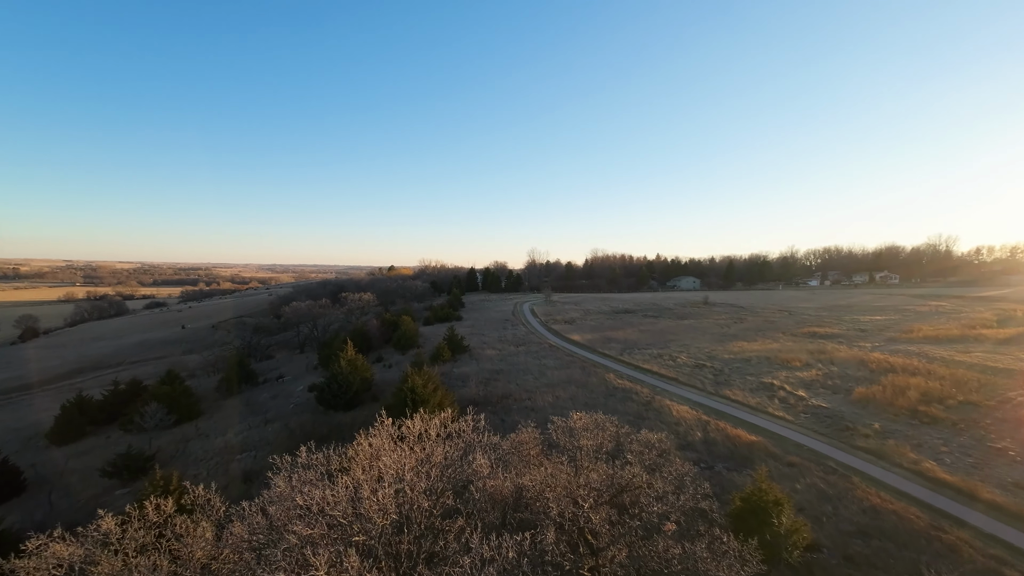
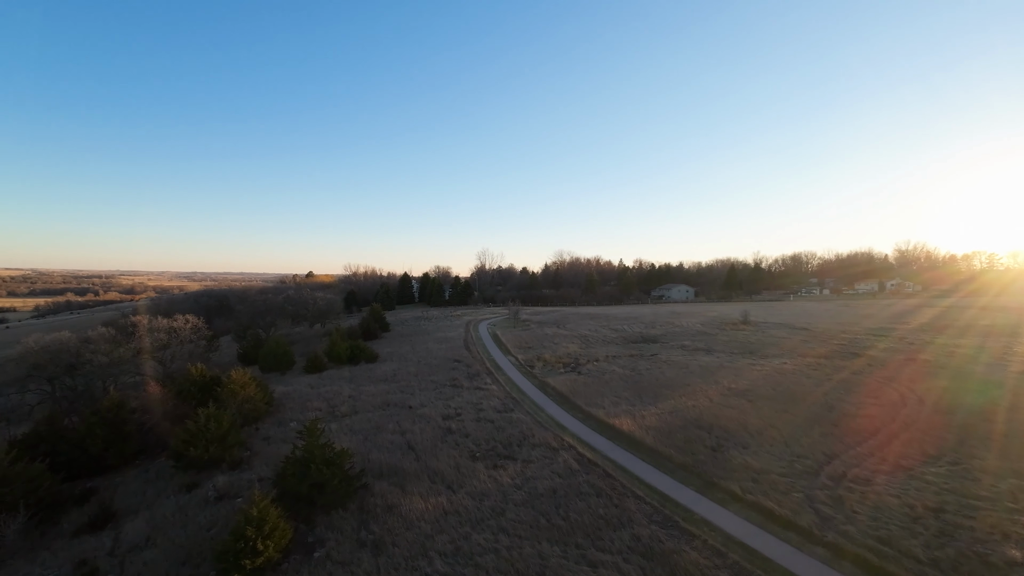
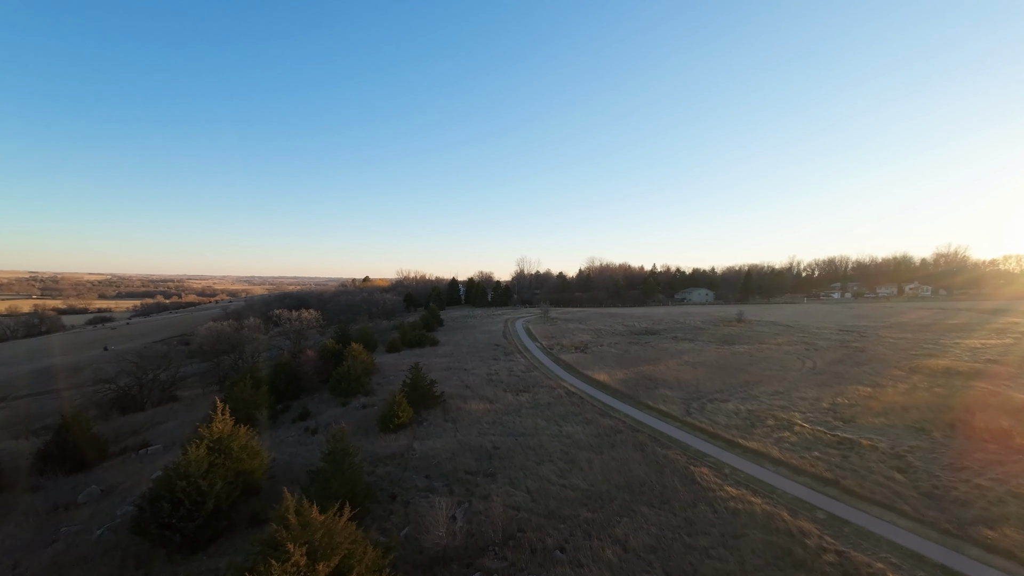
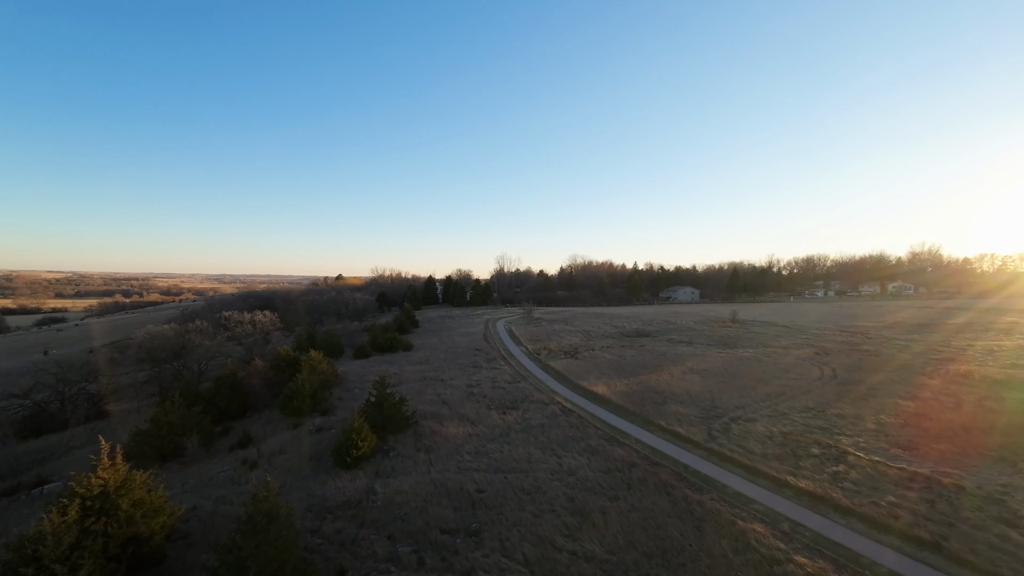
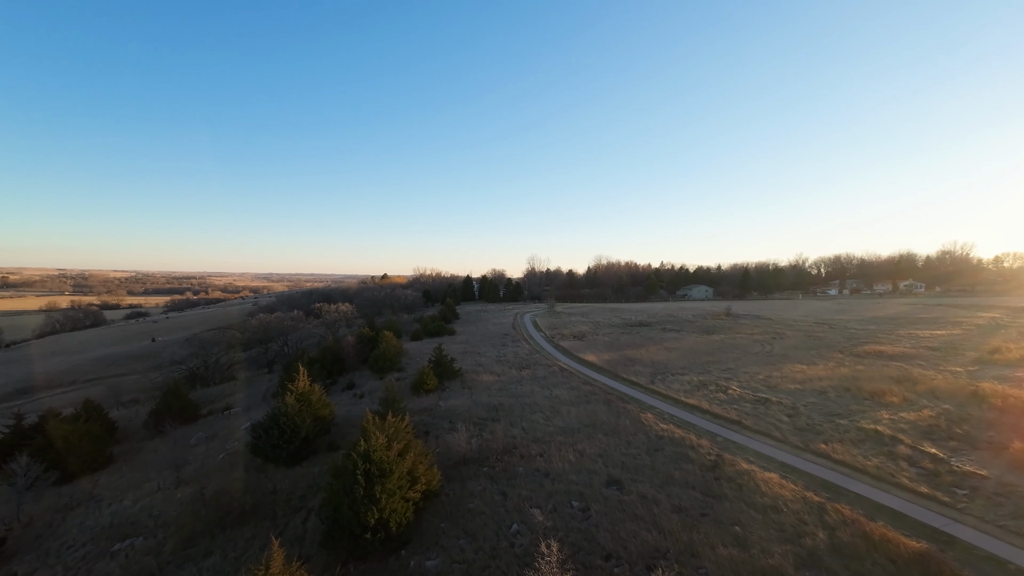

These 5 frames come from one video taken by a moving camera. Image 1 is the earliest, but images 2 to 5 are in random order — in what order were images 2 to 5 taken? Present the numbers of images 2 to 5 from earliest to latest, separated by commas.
5, 3, 4, 2
